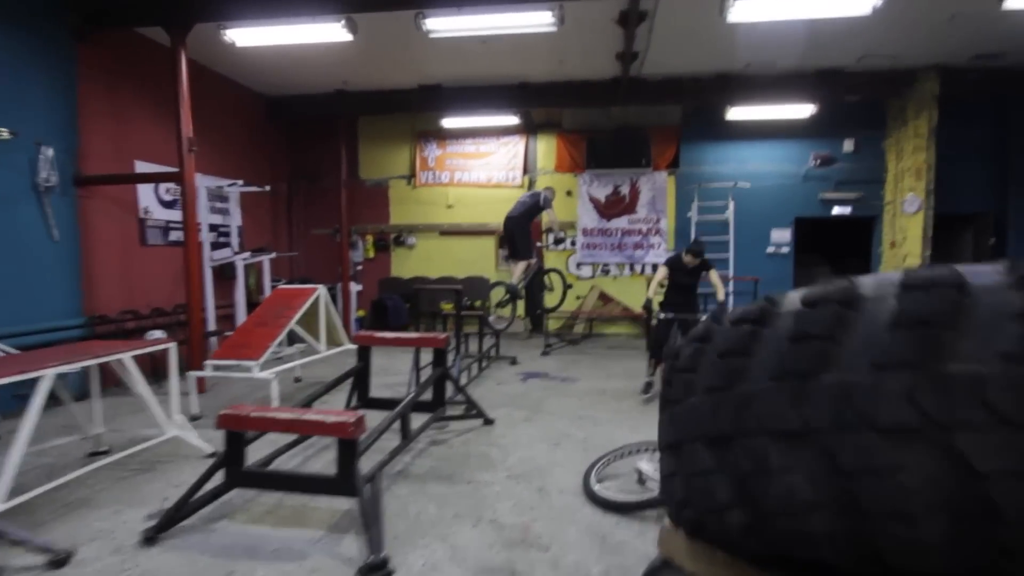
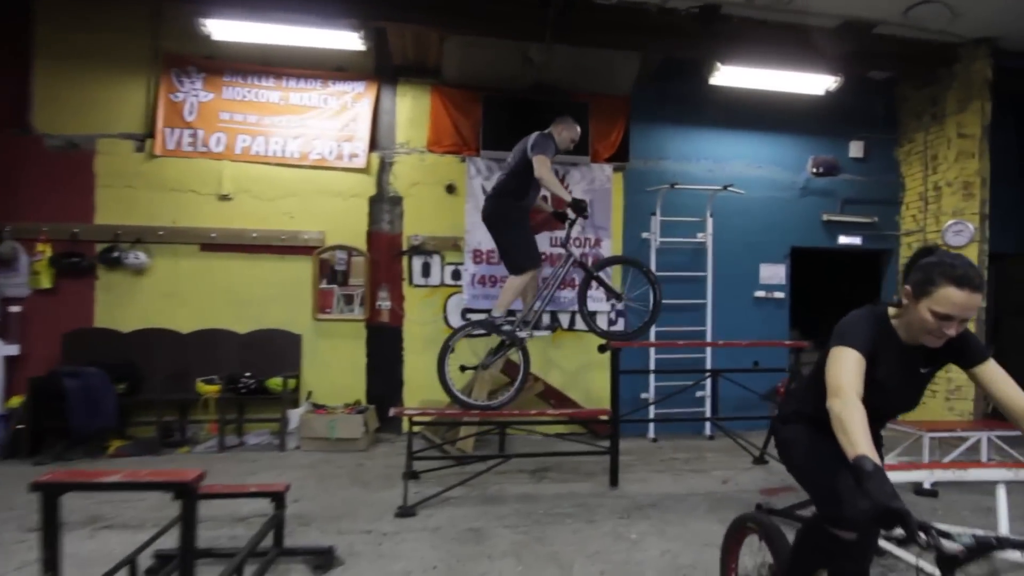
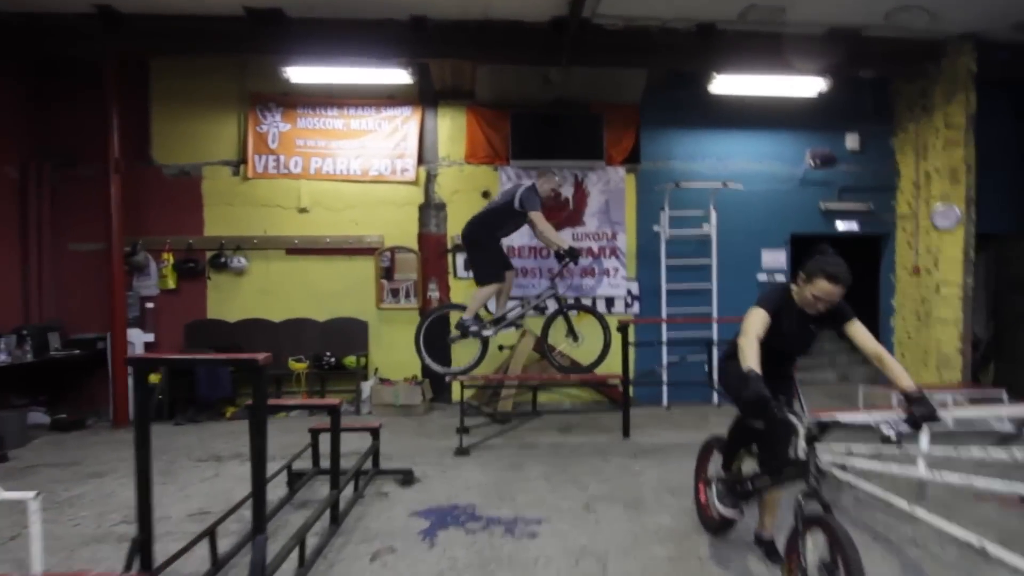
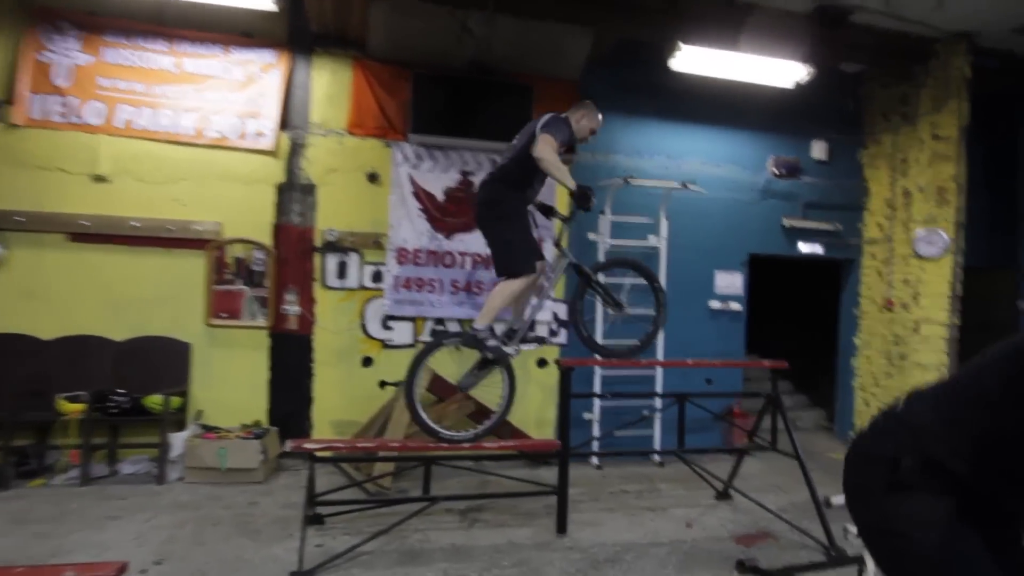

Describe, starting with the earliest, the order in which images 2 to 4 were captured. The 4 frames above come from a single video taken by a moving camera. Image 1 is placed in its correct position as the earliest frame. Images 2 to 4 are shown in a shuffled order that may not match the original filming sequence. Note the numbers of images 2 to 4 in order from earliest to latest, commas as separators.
3, 2, 4
